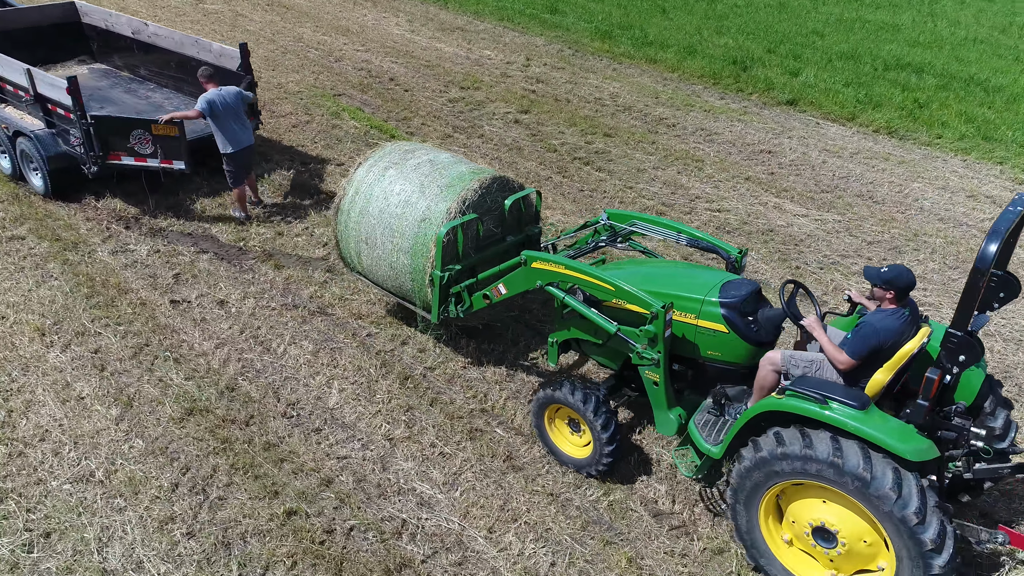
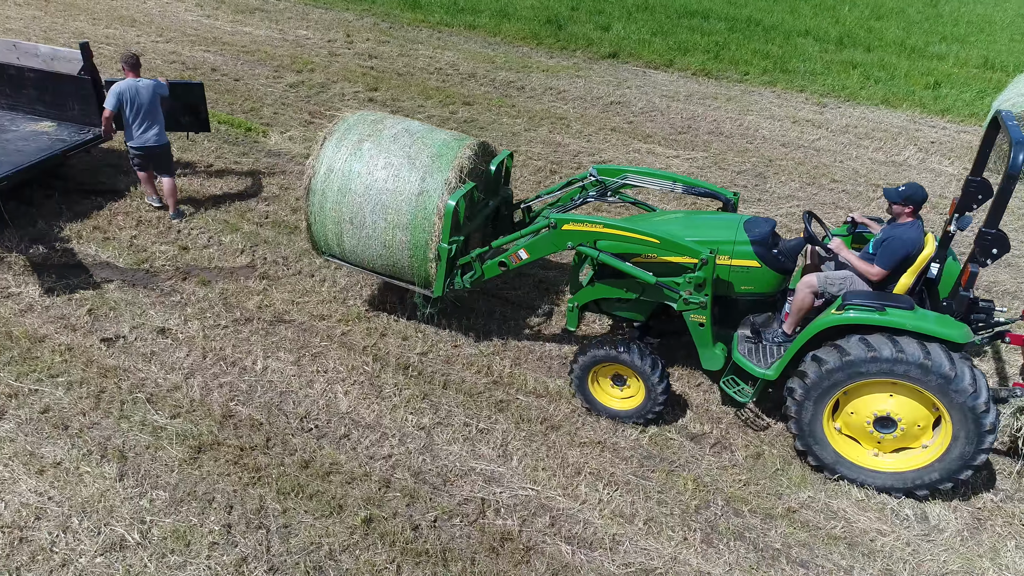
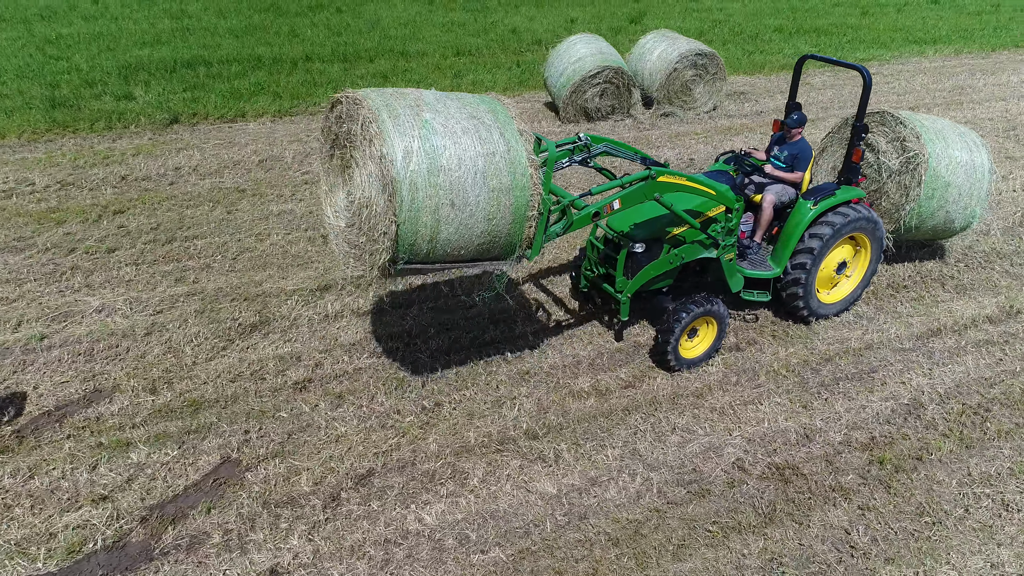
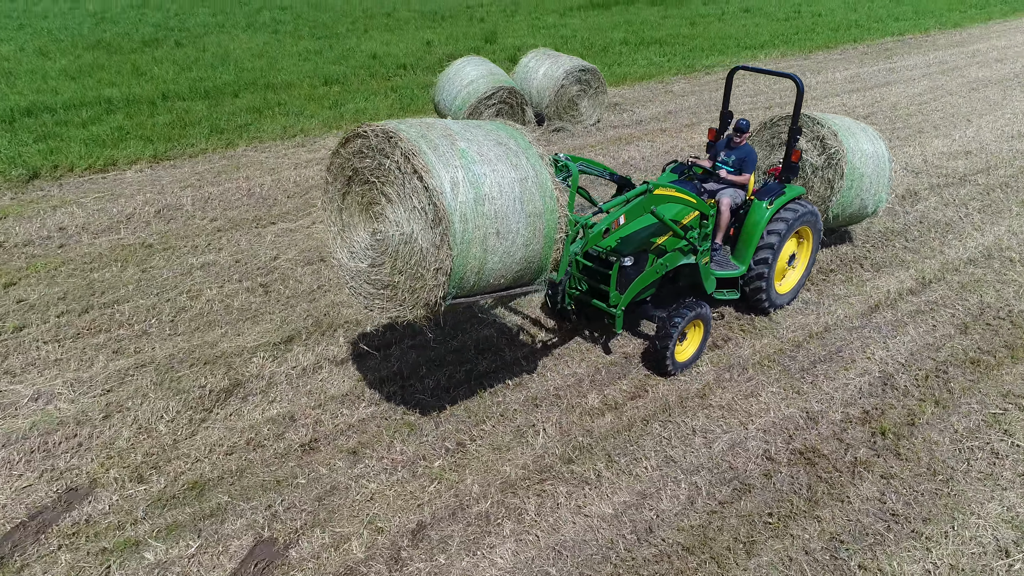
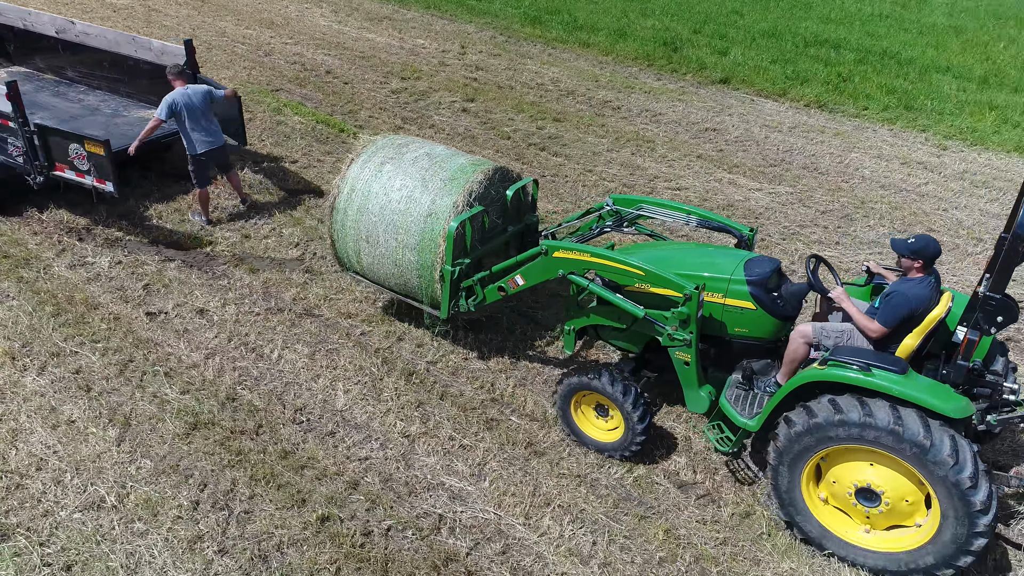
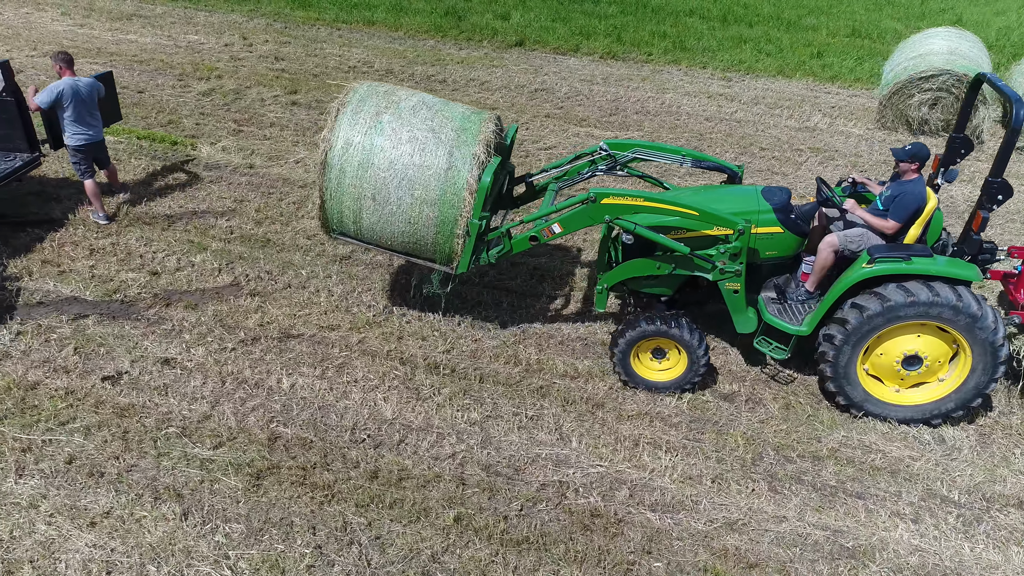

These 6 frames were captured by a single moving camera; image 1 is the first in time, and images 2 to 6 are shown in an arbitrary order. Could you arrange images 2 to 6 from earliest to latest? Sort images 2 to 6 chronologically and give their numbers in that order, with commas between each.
5, 2, 6, 3, 4
